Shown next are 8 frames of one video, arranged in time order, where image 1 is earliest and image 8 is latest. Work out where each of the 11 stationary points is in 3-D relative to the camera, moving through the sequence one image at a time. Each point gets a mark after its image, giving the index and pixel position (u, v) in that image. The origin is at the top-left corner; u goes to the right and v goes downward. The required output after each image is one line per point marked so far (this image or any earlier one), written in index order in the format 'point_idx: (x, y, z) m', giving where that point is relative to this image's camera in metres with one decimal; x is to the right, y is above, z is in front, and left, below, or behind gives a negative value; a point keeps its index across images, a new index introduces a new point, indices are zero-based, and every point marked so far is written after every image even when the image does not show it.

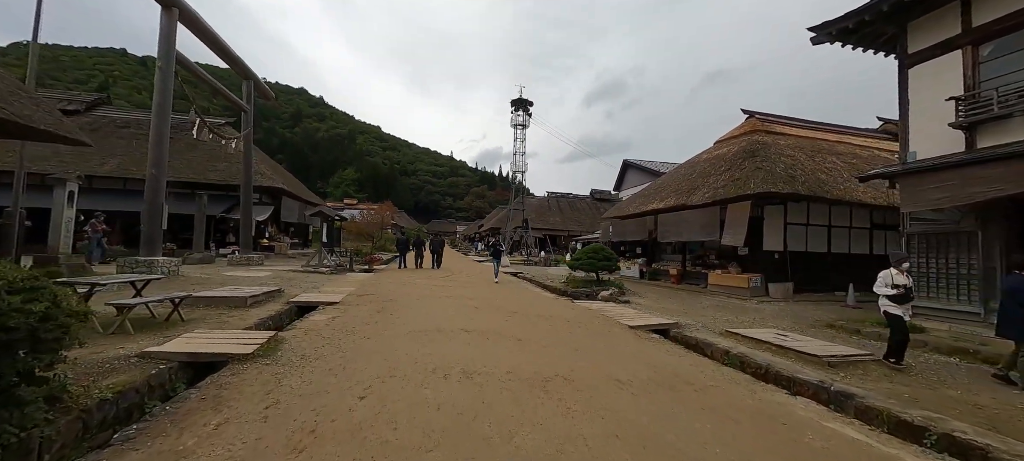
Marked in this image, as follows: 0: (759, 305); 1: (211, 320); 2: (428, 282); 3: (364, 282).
0: (+7.0, -2.1, +9.7) m
1: (-5.1, -1.5, +5.7) m
2: (-2.7, -1.7, +11.0) m
3: (-4.8, -1.7, +11.0) m
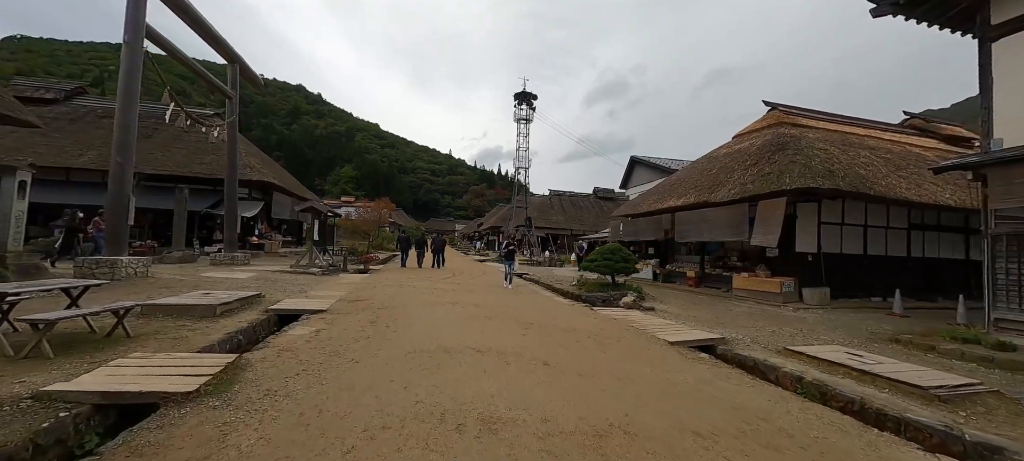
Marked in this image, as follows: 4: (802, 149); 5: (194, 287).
0: (+7.3, -2.1, +8.7) m
1: (-4.8, -1.4, +4.7) m
2: (-2.4, -1.6, +9.9) m
3: (-4.5, -1.6, +9.9) m
4: (+9.3, +2.6, +10.8) m
5: (-7.4, -1.3, +7.8) m
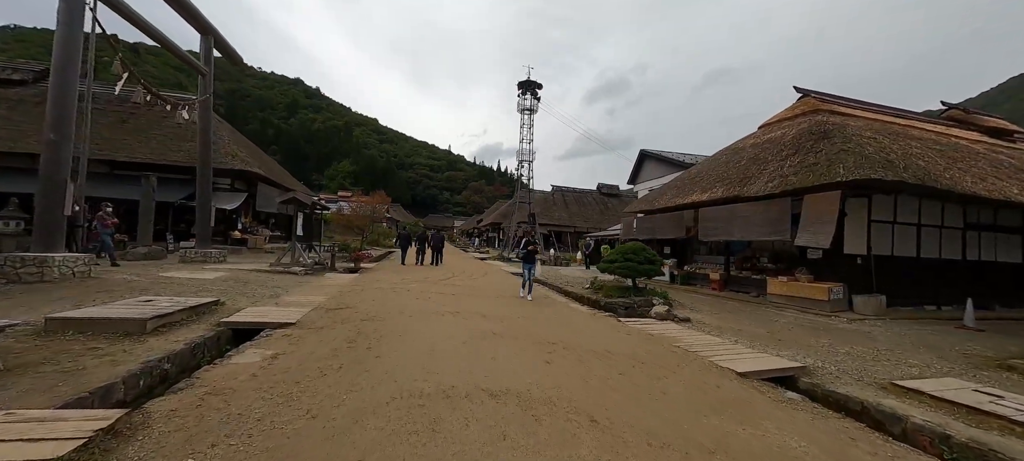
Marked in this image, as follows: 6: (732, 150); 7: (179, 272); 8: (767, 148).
0: (+7.5, -2.1, +7.5) m
1: (-4.5, -1.3, +3.3) m
2: (-2.2, -1.5, +8.7) m
3: (-4.3, -1.5, +8.6) m
4: (+9.5, +2.7, +9.5) m
5: (-7.1, -1.2, +6.5) m
6: (+9.0, +3.3, +13.8) m
7: (-8.7, -1.1, +8.8) m
8: (+8.9, +2.9, +11.7) m
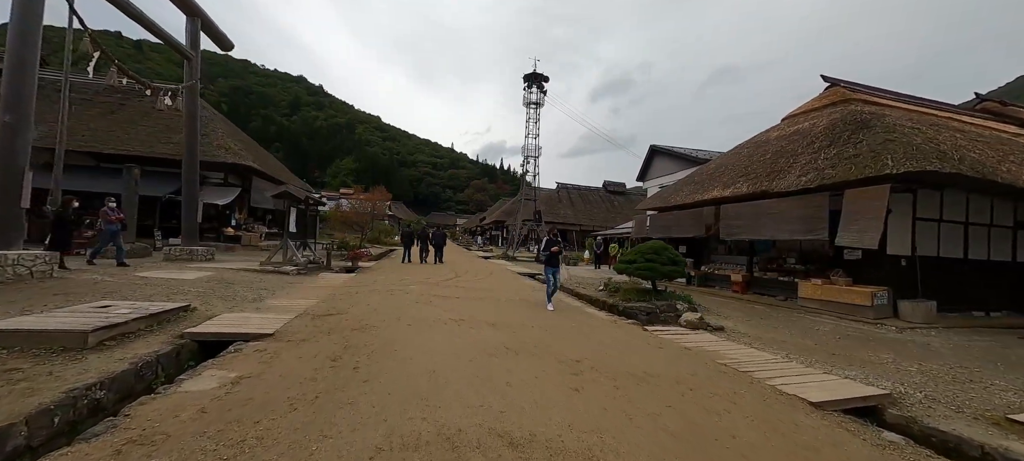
0: (+7.7, -2.1, +6.6) m
1: (-4.4, -1.3, +2.6) m
2: (-2.0, -1.4, +7.9) m
3: (-4.1, -1.4, +7.9) m
4: (+9.7, +2.7, +8.6) m
5: (-6.9, -1.1, +5.8) m
6: (+9.3, +3.3, +12.9) m
7: (-8.5, -1.0, +8.1) m
8: (+9.1, +2.9, +10.8) m
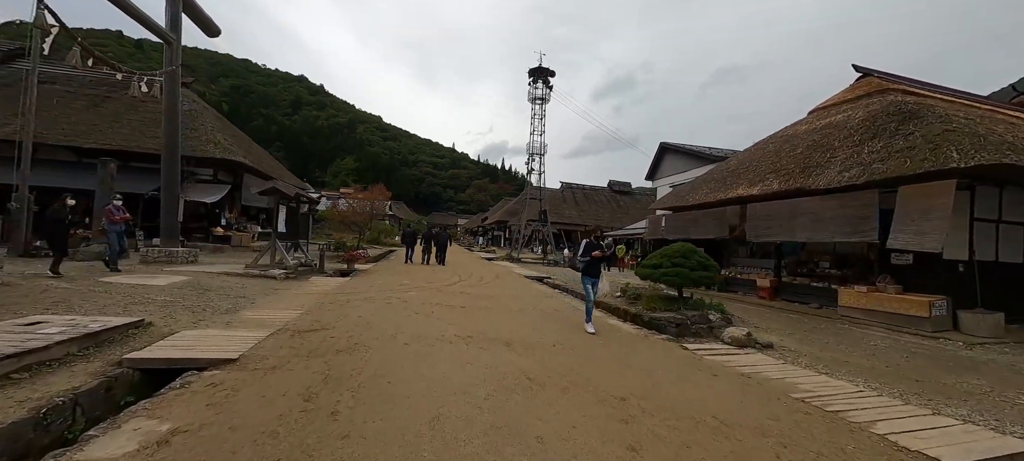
0: (+8.0, -2.1, +5.8) m
1: (-4.1, -1.3, +1.7) m
2: (-1.8, -1.4, +7.0) m
3: (-3.8, -1.4, +7.0) m
4: (+10.0, +2.7, +7.7) m
5: (-6.7, -1.1, +4.9) m
6: (+9.5, +3.3, +12.0) m
7: (-8.2, -1.0, +7.2) m
8: (+9.4, +2.9, +9.9) m
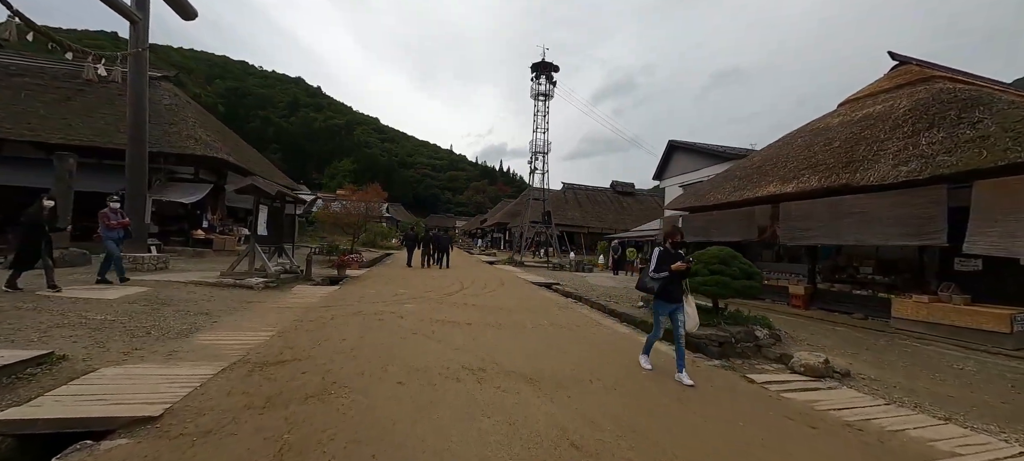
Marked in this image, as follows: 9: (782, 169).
0: (+8.2, -2.1, +4.8) m
1: (-3.9, -1.3, +0.7) m
2: (-1.5, -1.5, +6.0) m
3: (-3.6, -1.4, +6.0) m
4: (+10.2, +2.6, +6.8) m
5: (-6.4, -1.1, +3.9) m
6: (+9.7, +3.2, +11.1) m
7: (-8.0, -1.0, +6.1) m
8: (+9.6, +2.8, +9.0) m
9: (+7.9, +1.8, +9.9) m
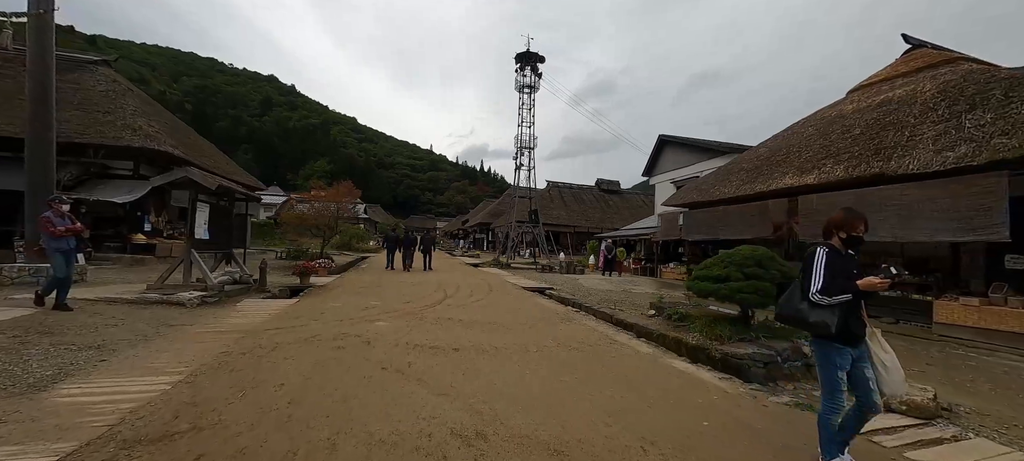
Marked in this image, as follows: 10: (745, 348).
0: (+8.3, -2.0, +4.0) m
1: (-3.6, -1.3, -0.7) m
2: (-1.5, -1.5, +4.7) m
3: (-3.6, -1.5, +4.6) m
4: (+10.1, +2.8, +6.1) m
5: (-6.3, -1.2, +2.4) m
6: (+9.4, +3.3, +10.4) m
7: (-8.0, -1.1, +4.5) m
8: (+9.3, +3.0, +8.3) m
9: (+7.6, +1.9, +9.0) m
10: (+3.4, -1.7, +4.9) m
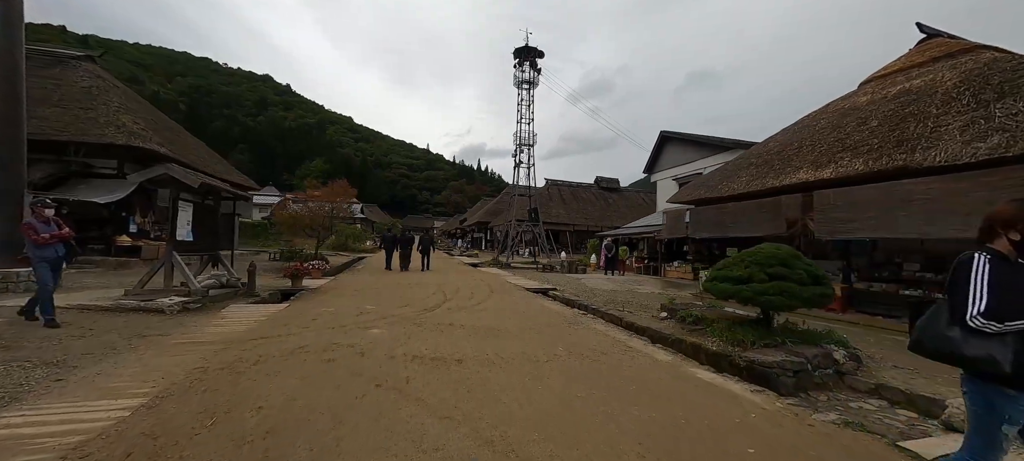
0: (+8.4, -1.9, +3.6) m
1: (-3.5, -1.3, -1.1) m
2: (-1.4, -1.5, +4.3) m
3: (-3.5, -1.5, +4.1) m
4: (+10.2, +2.9, +5.8) m
5: (-6.2, -1.2, +1.9) m
6: (+9.4, +3.4, +10.0) m
7: (-7.9, -1.2, +4.1) m
8: (+9.4, +3.1, +7.9) m
9: (+7.7, +2.0, +8.7) m
10: (+3.5, -1.7, +4.5) m
